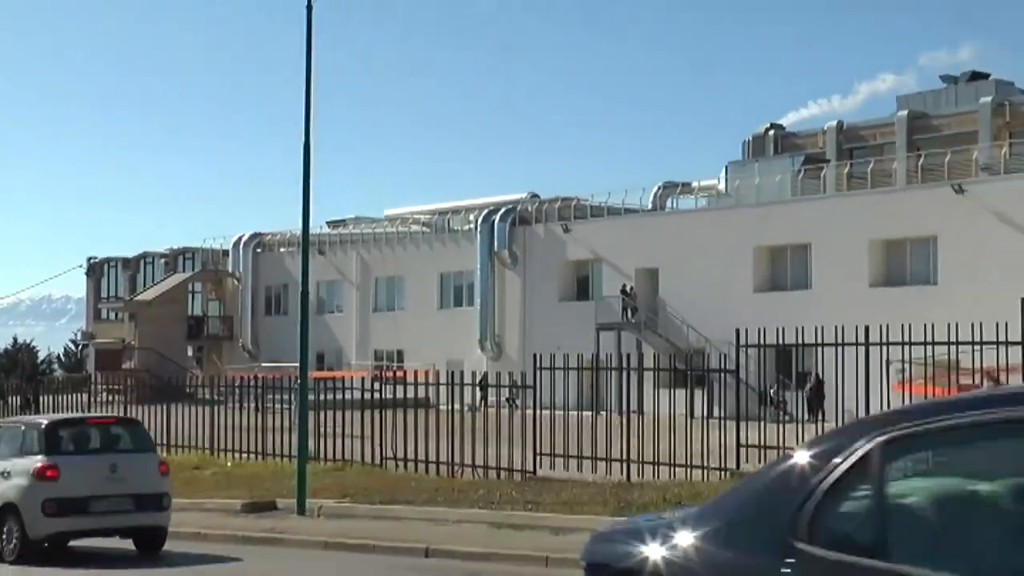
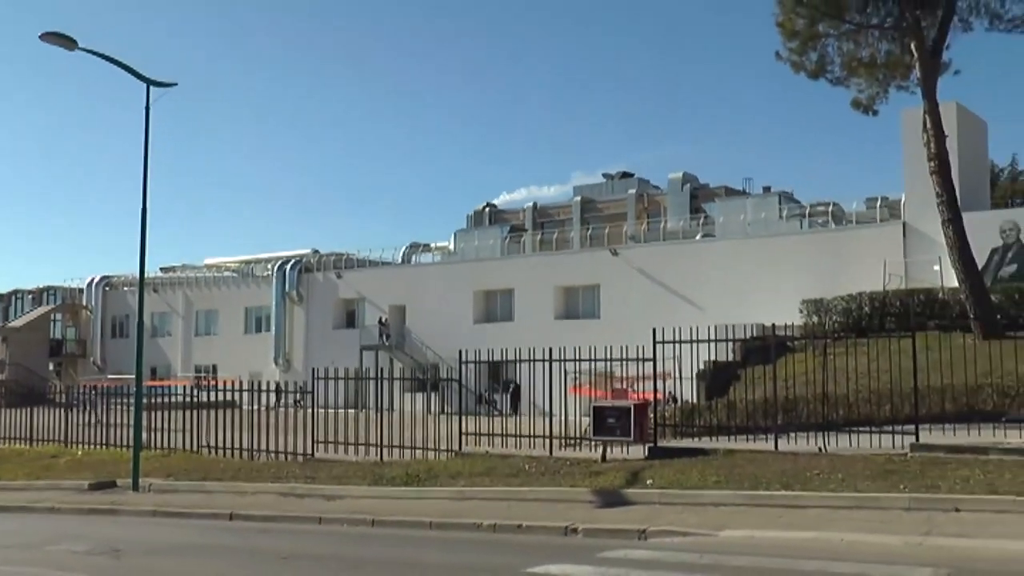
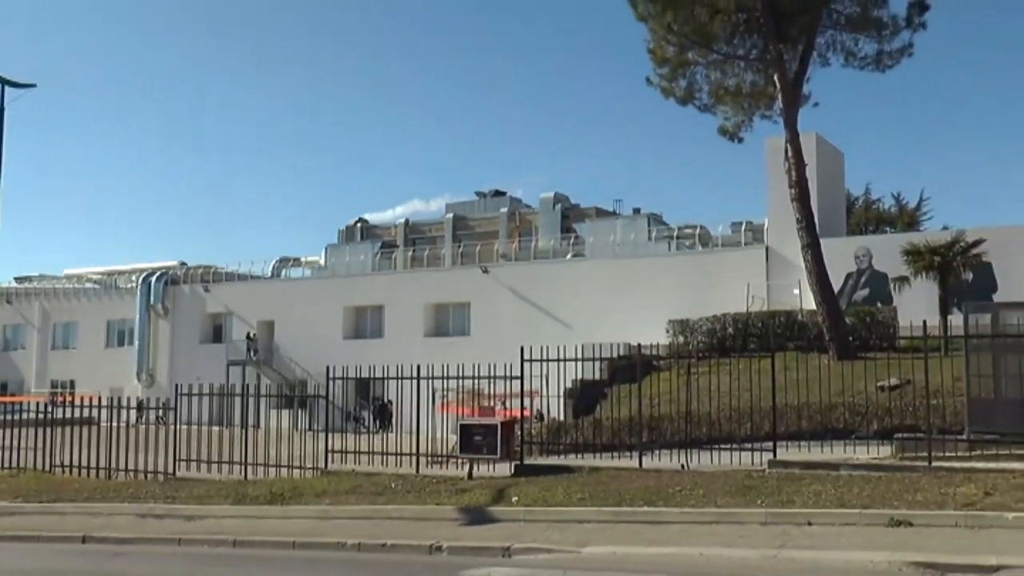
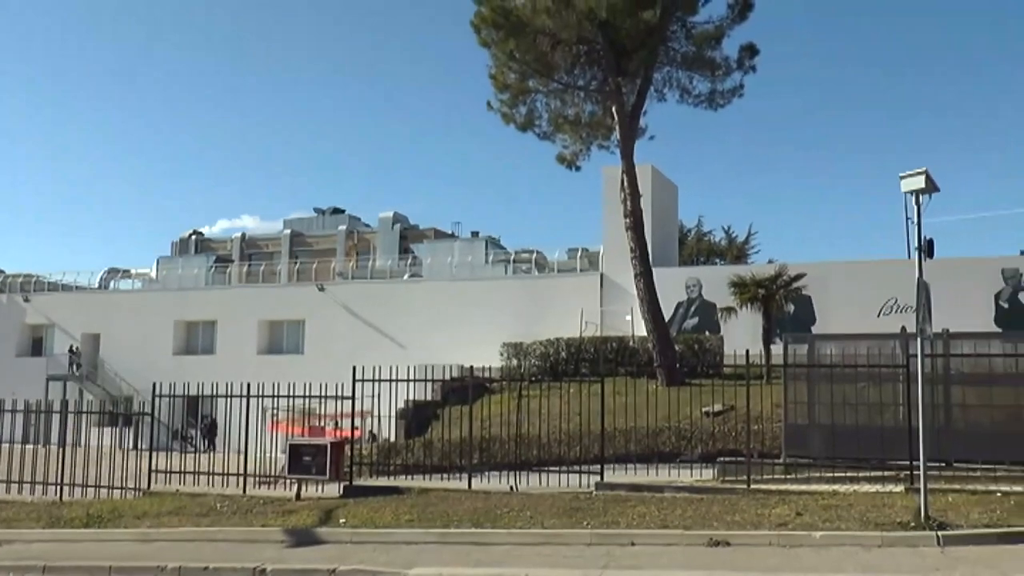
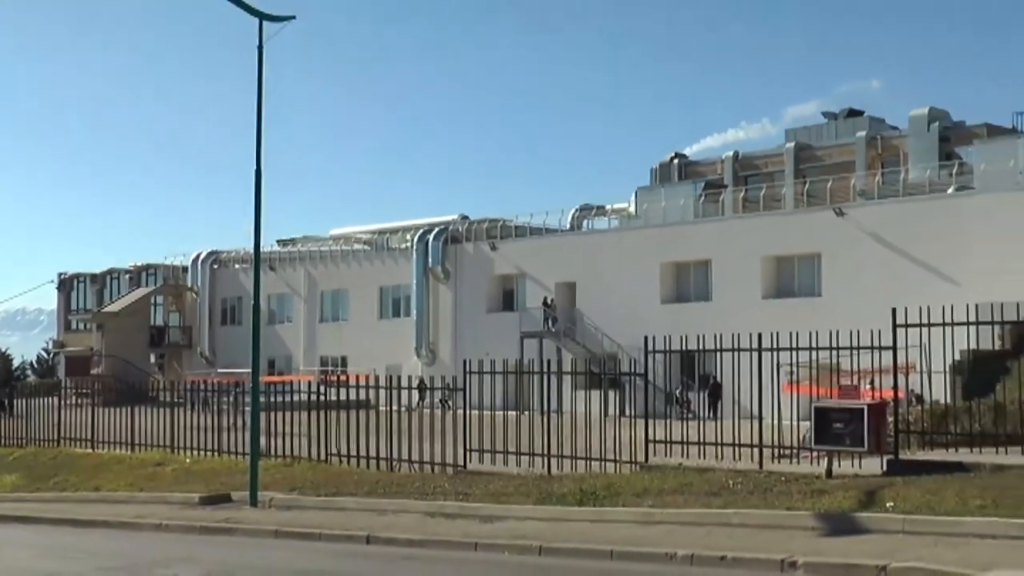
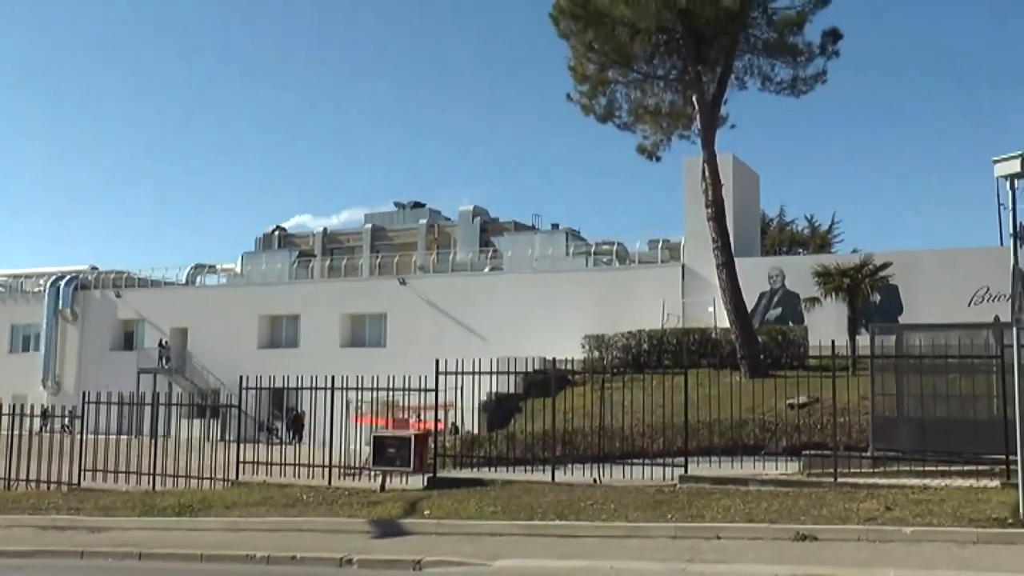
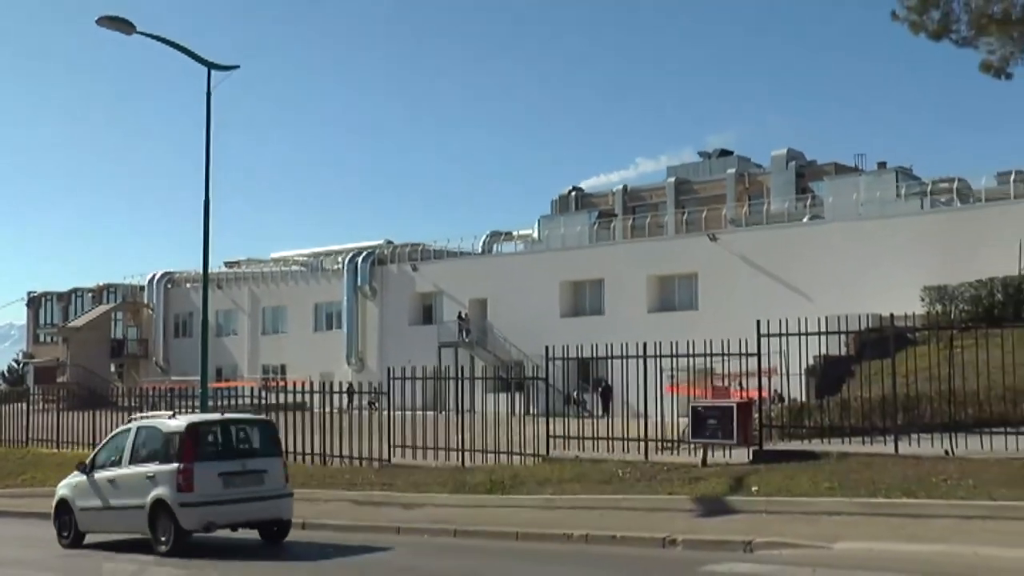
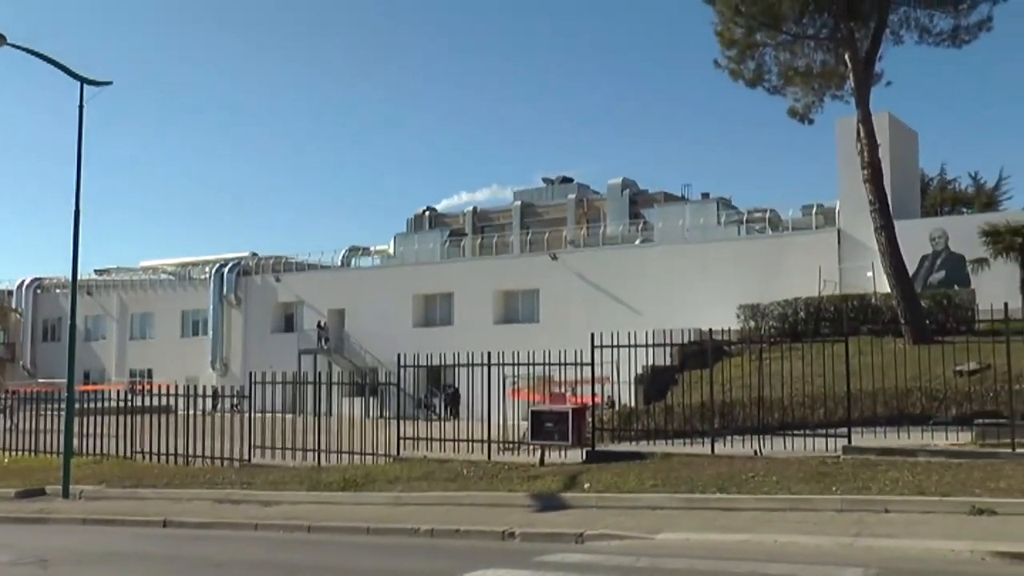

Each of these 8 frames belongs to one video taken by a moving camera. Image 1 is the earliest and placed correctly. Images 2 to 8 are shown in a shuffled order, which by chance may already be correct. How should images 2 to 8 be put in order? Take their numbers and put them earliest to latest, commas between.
5, 7, 2, 8, 3, 6, 4
